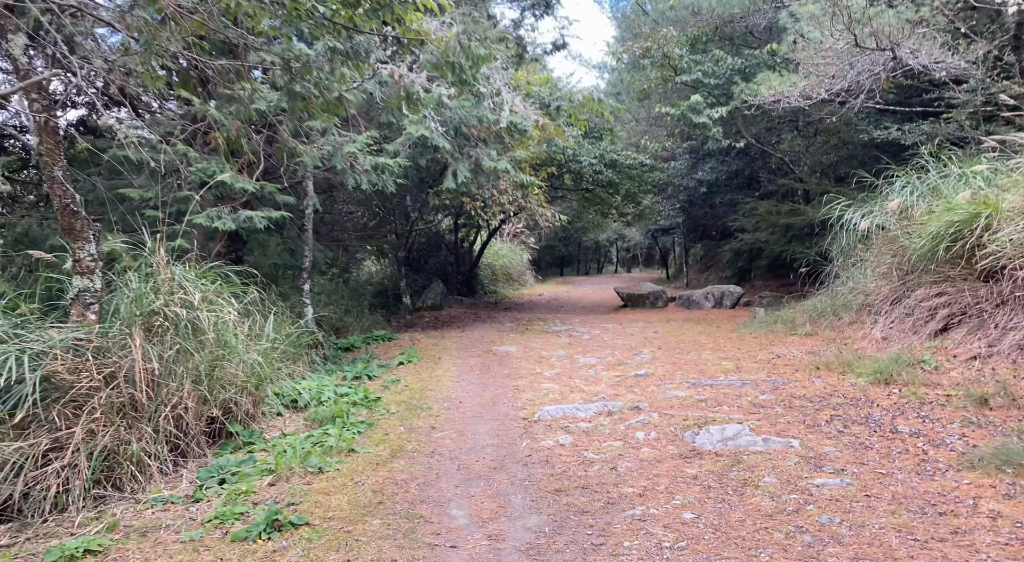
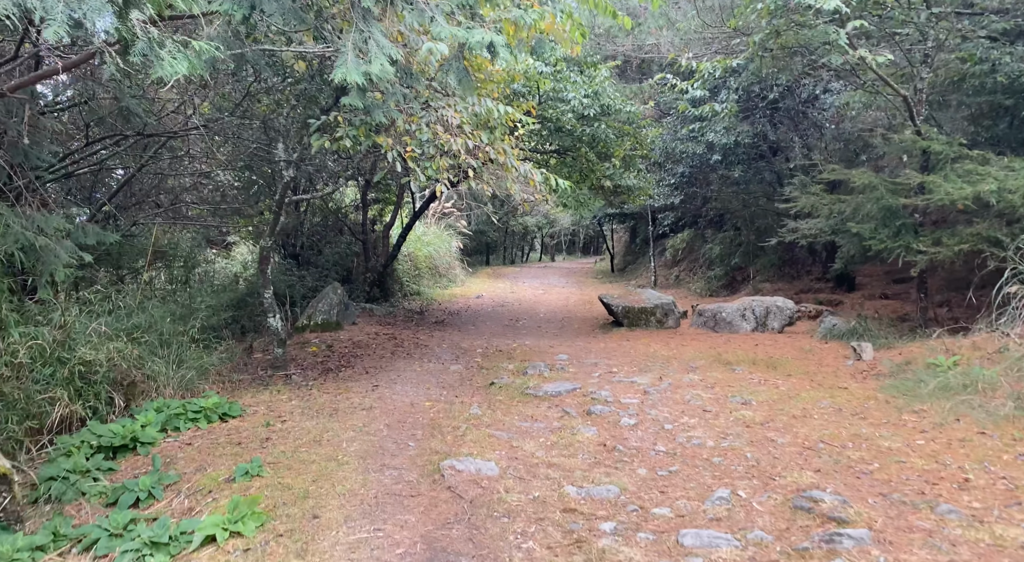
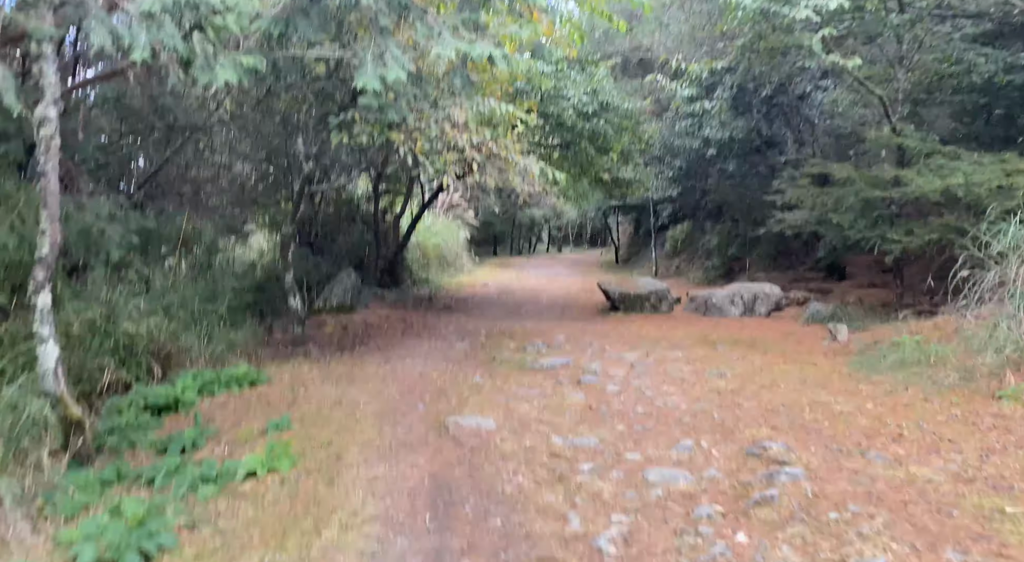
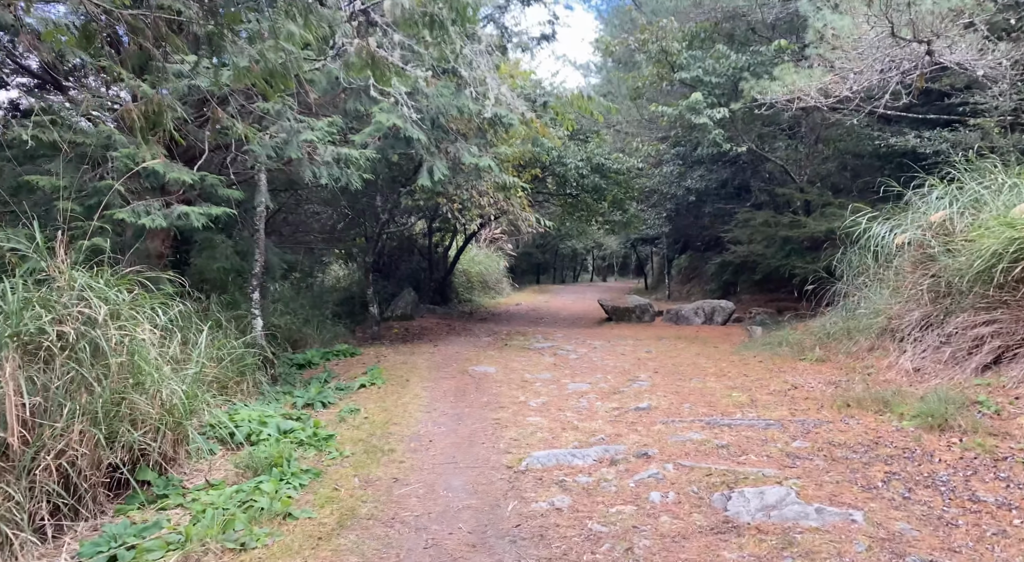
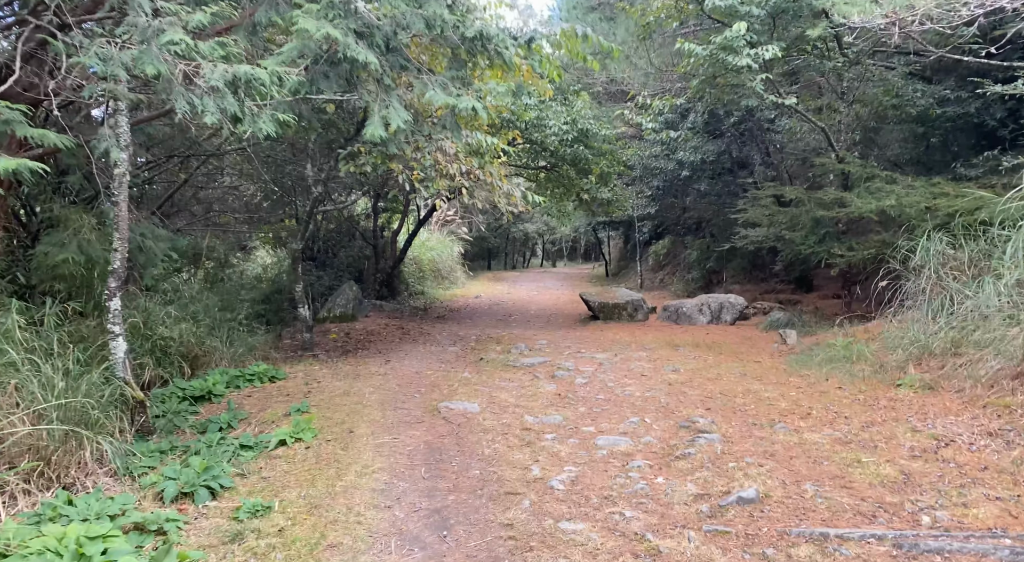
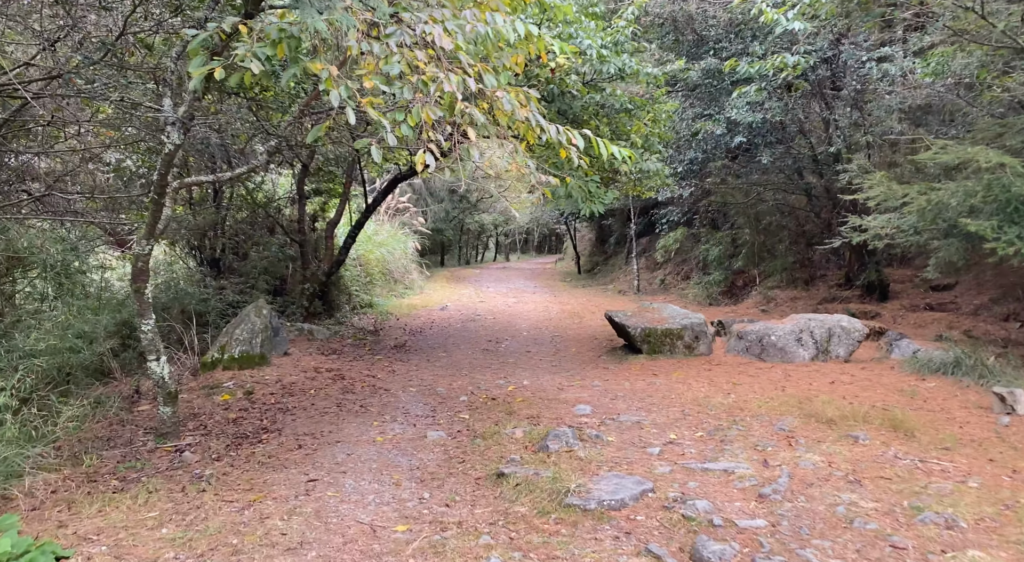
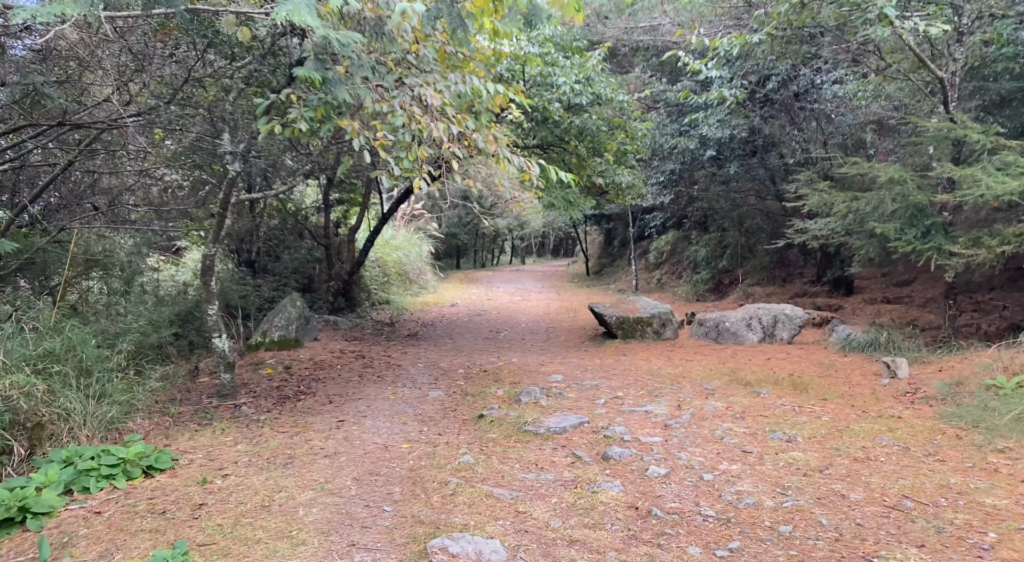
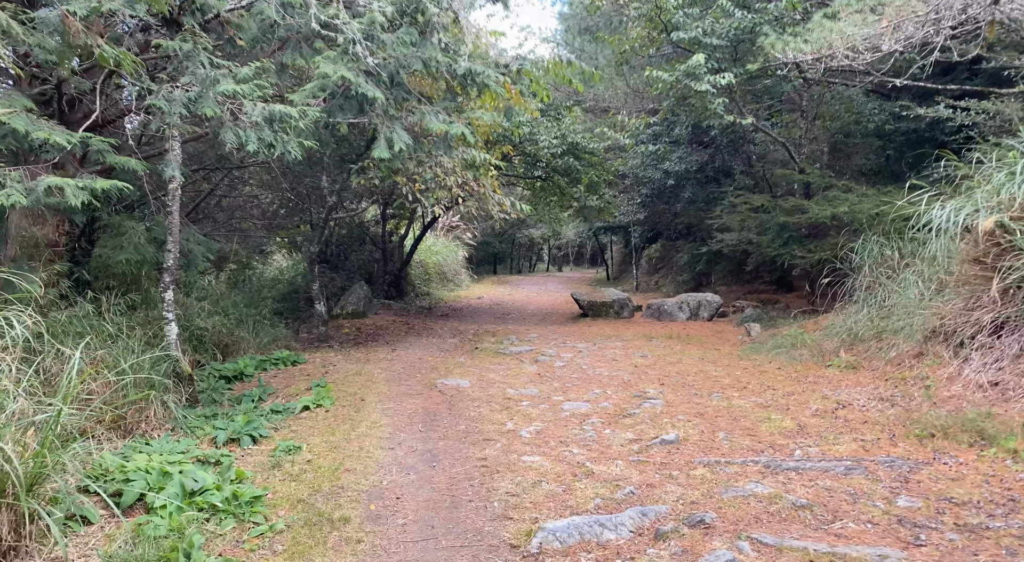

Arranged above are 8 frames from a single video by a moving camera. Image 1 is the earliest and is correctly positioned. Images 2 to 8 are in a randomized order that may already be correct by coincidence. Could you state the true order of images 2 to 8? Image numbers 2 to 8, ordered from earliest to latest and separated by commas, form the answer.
4, 8, 5, 3, 2, 7, 6
